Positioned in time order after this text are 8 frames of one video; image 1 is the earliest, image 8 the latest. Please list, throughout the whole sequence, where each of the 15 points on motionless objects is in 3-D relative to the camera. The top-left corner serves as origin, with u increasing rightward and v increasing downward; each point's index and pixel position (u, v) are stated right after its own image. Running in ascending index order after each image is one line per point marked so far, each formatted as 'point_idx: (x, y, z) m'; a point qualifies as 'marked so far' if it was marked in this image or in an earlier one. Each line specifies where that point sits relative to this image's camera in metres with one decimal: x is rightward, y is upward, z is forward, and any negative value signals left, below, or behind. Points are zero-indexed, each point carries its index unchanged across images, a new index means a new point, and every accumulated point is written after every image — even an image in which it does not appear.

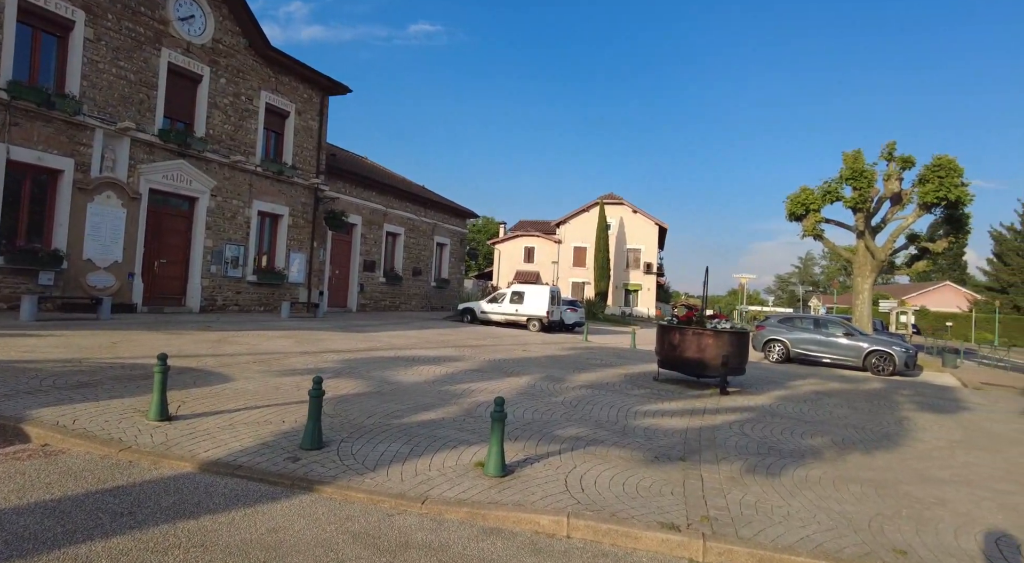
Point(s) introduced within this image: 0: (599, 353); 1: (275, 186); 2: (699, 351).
0: (+2.1, -1.8, +14.5) m
1: (-7.4, +3.0, +18.6) m
2: (+3.1, -1.1, +9.8) m
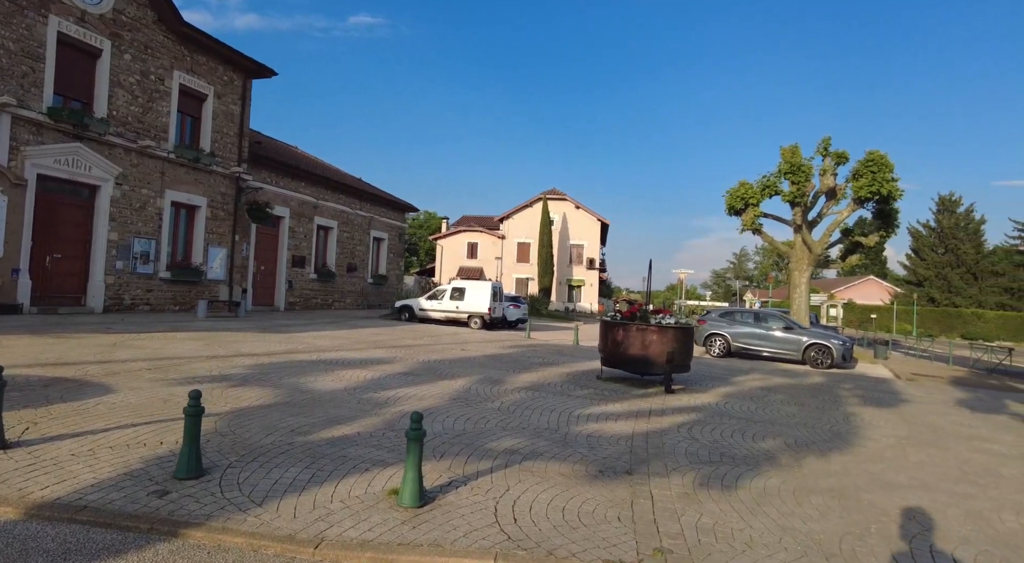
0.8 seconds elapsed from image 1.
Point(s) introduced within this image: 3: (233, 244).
0: (+0.7, -1.6, +13.9) m
1: (-9.2, +3.1, +17.1) m
2: (+2.1, -1.0, +9.3) m
3: (-8.8, +1.2, +18.9) m
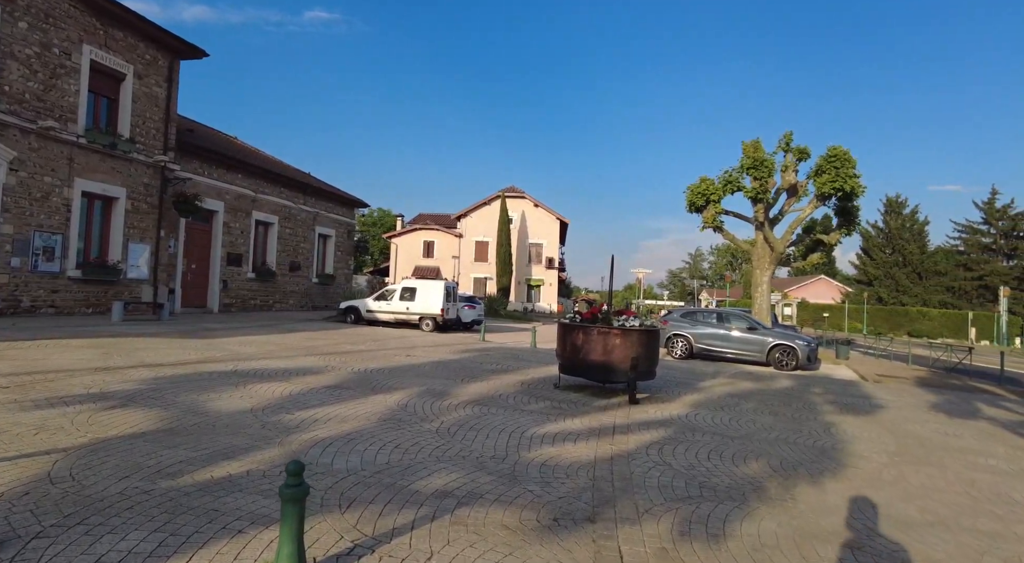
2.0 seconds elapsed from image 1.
0: (-0.4, -1.6, +12.9) m
1: (-10.5, +3.1, +15.4) m
2: (+1.3, -1.0, +8.3) m
3: (-10.2, +1.2, +17.1) m
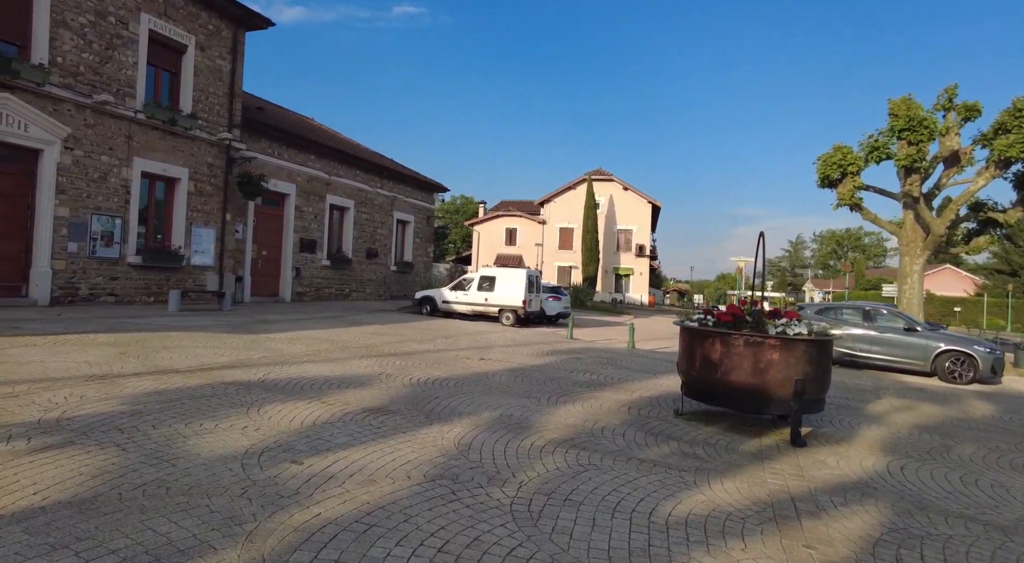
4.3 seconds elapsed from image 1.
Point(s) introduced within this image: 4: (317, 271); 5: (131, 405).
0: (+1.3, -1.4, +10.5) m
1: (-8.3, +3.4, +14.4) m
2: (+2.4, -0.9, +5.8) m
3: (-7.7, +1.5, +16.1) m
4: (-6.5, +0.4, +20.0) m
5: (-3.3, -1.1, +5.2) m
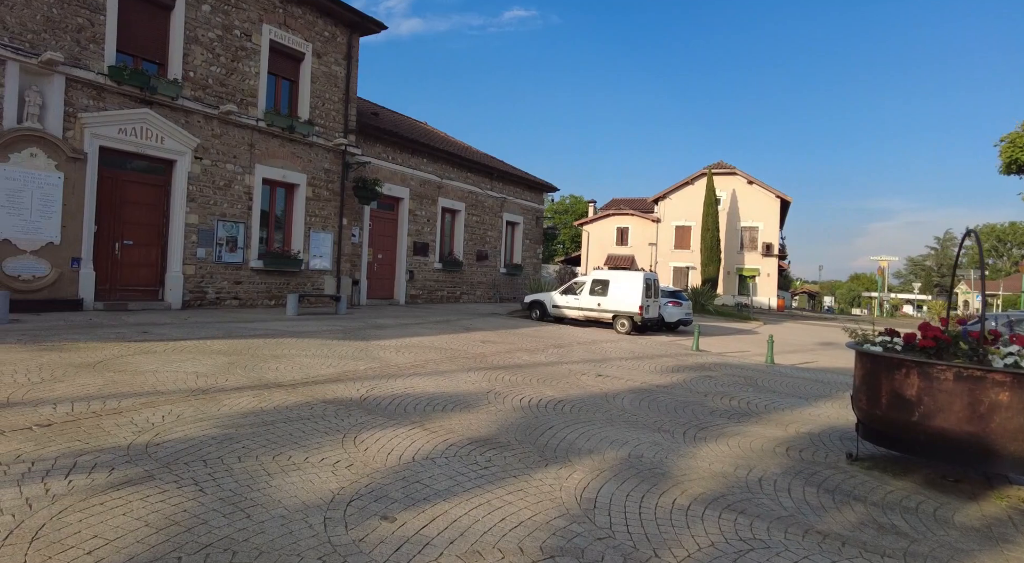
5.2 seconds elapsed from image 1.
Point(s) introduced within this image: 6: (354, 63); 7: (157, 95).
0: (+3.2, -1.5, +9.2) m
1: (-5.6, +3.3, +14.7) m
2: (+3.4, -1.0, +4.4) m
3: (-4.7, +1.4, +16.3) m
4: (-2.8, +0.3, +19.9) m
5: (-2.3, -1.2, +4.8) m
6: (-4.3, +6.0, +16.4) m
7: (-7.2, +3.8, +12.1) m
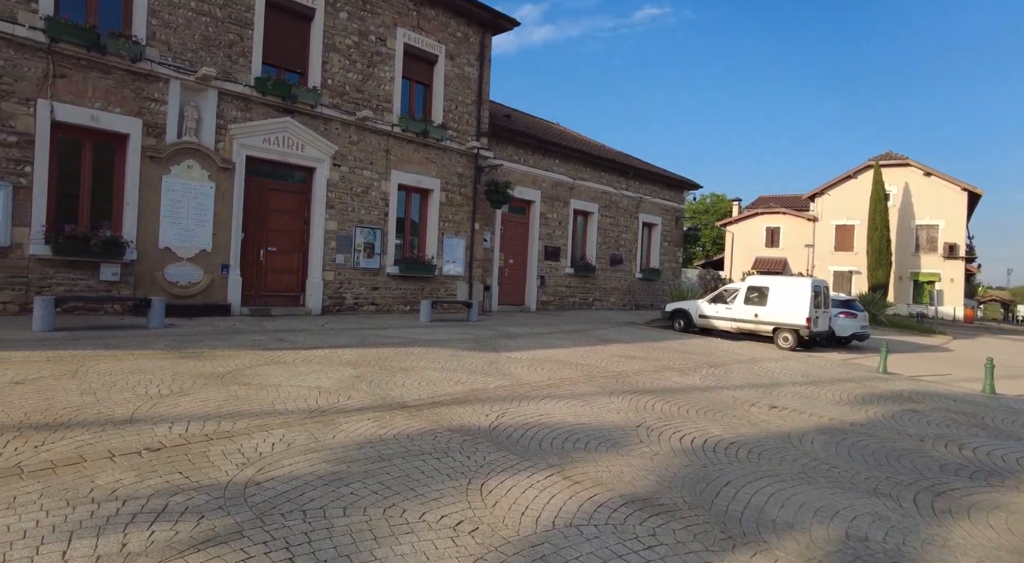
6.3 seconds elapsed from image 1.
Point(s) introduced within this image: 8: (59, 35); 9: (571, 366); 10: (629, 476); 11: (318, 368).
0: (+5.1, -1.6, +7.3) m
1: (-2.2, +3.2, +14.5) m
2: (+4.3, -1.1, +2.5) m
3: (-1.1, +1.3, +15.9) m
4: (+1.6, +0.1, +19.0) m
5: (-1.2, -1.3, +4.1) m
6: (-0.7, +5.9, +15.9) m
7: (-4.4, +3.7, +12.3) m
8: (-7.2, +3.9, +9.5) m
9: (+0.9, -1.2, +8.7) m
10: (+0.8, -1.4, +4.4) m
11: (-2.4, -1.0, +7.3) m
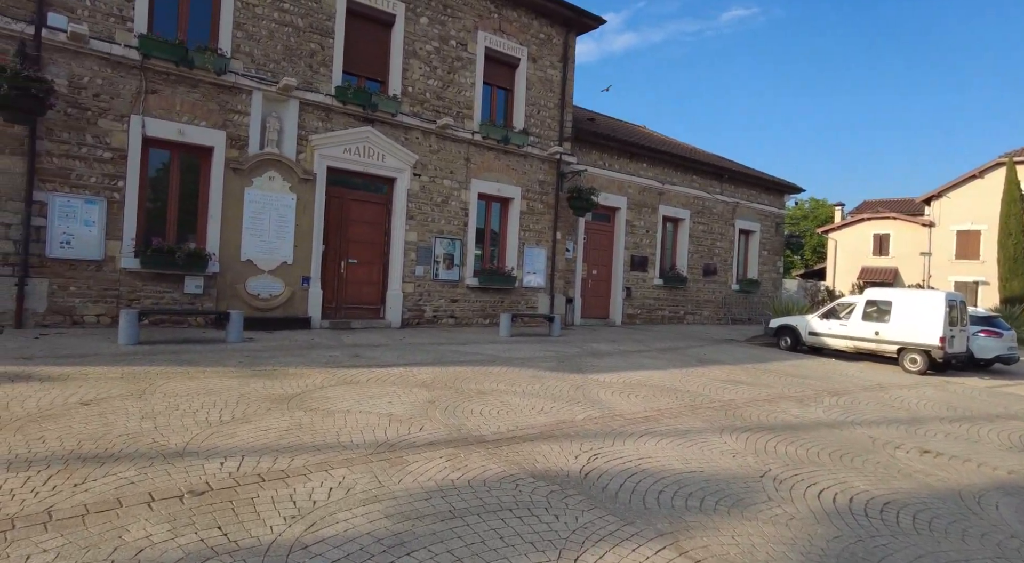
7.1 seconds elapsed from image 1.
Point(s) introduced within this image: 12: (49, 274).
0: (+6.1, -1.8, +5.7) m
1: (-0.3, +2.9, +14.0) m
2: (+4.5, -1.2, +1.1) m
3: (+1.1, +1.0, +15.1) m
4: (+4.1, -0.3, +17.8) m
5: (-0.7, -1.4, +3.4) m
6: (+1.5, +5.5, +15.2) m
7: (-2.7, +3.4, +12.1) m
8: (-5.8, +3.7, +9.6) m
9: (+2.0, -1.4, +7.6) m
10: (+1.4, -1.5, +3.4) m
11: (-1.4, -1.2, +6.8) m
12: (-7.1, +0.1, +9.1) m
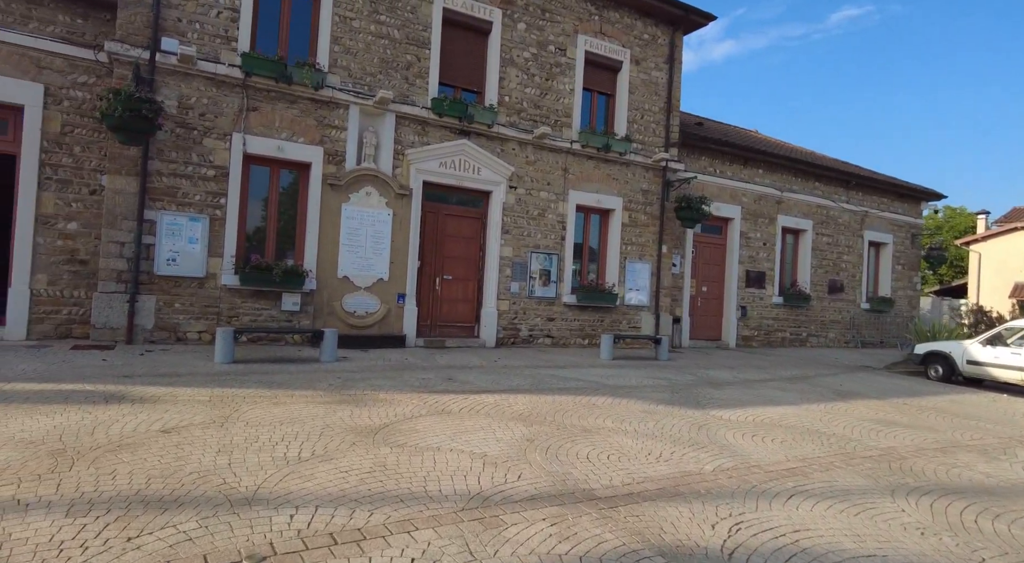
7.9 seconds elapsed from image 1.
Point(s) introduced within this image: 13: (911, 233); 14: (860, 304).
0: (+6.9, -2.0, +3.8) m
1: (+2.0, +2.5, +13.1) m
2: (+4.7, -1.3, -0.5) m
3: (+3.5, +0.6, +14.0) m
4: (+6.9, -0.8, +16.1) m
5: (-0.1, -1.5, +2.7) m
6: (+3.9, +5.1, +14.1) m
7: (-0.7, +3.1, +11.6) m
8: (-4.2, +3.4, +9.7) m
9: (+3.2, -1.7, +6.4) m
10: (+2.0, -1.7, +2.3) m
11: (-0.3, -1.4, +6.1) m
12: (-5.5, -0.1, +9.3) m
13: (+12.9, +1.5, +19.1) m
14: (+10.4, -0.7, +17.9) m
